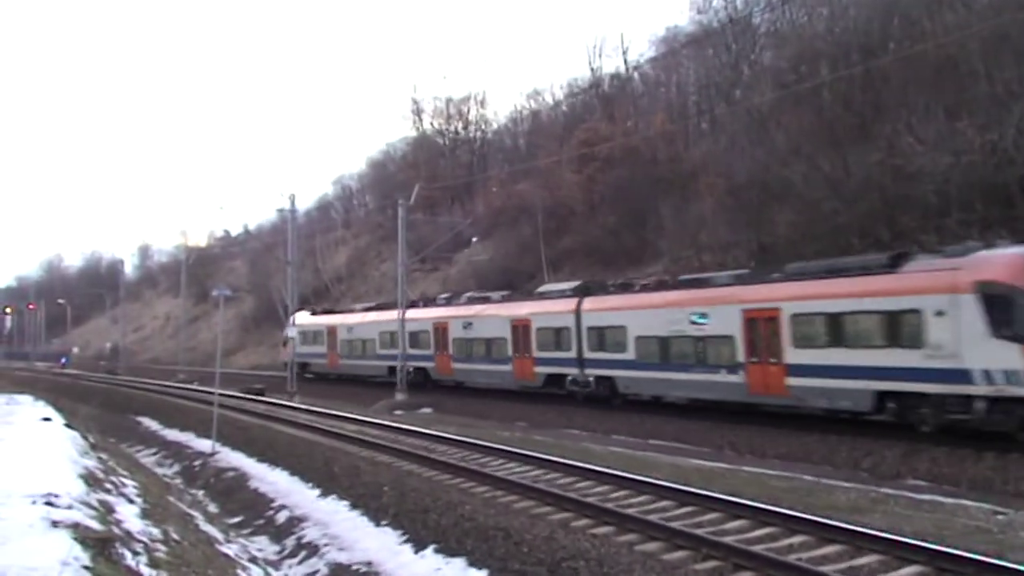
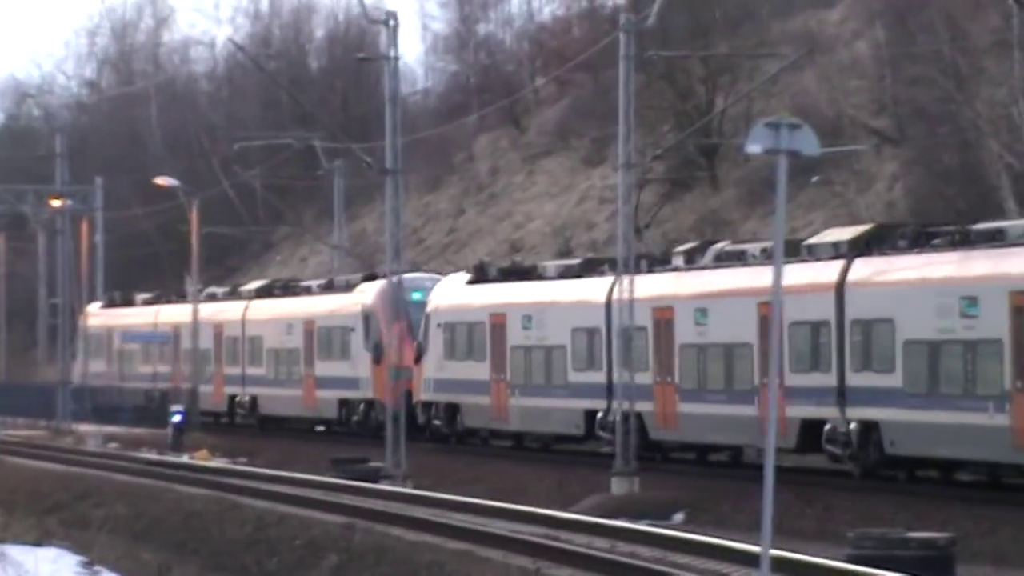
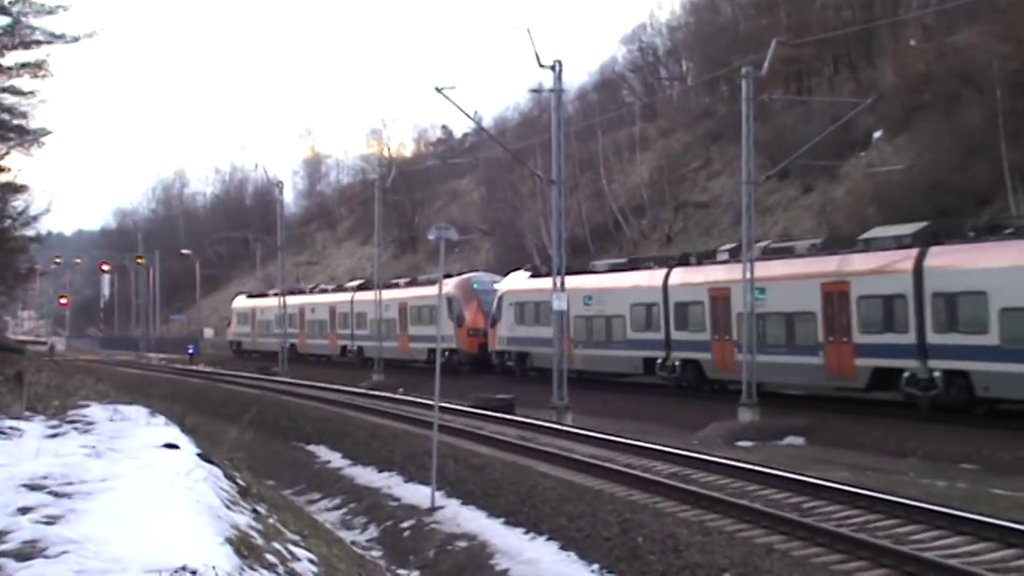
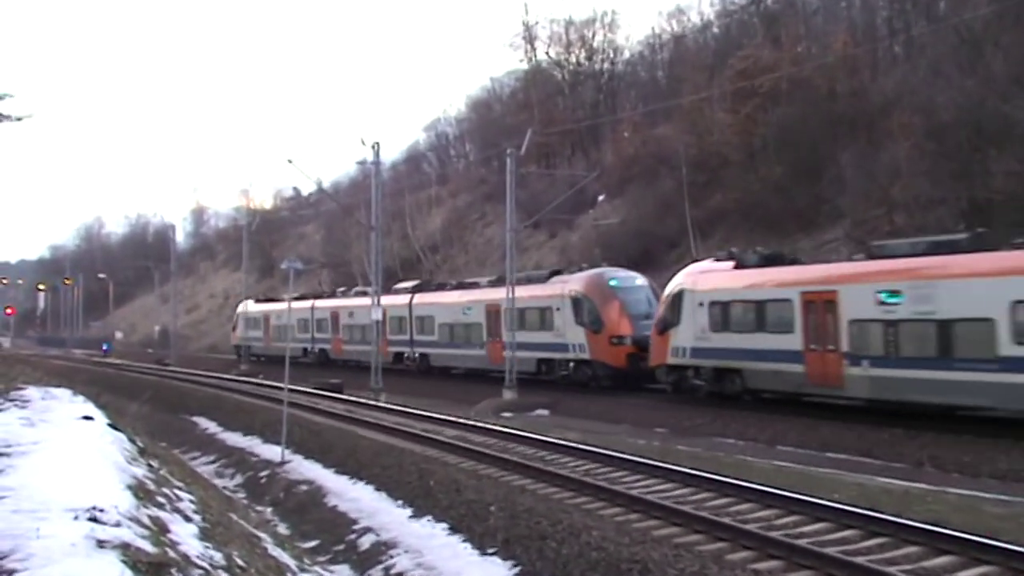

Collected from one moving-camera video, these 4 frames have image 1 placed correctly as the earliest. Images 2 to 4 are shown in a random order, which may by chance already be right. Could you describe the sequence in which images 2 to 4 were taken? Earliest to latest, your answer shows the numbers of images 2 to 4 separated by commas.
4, 3, 2
